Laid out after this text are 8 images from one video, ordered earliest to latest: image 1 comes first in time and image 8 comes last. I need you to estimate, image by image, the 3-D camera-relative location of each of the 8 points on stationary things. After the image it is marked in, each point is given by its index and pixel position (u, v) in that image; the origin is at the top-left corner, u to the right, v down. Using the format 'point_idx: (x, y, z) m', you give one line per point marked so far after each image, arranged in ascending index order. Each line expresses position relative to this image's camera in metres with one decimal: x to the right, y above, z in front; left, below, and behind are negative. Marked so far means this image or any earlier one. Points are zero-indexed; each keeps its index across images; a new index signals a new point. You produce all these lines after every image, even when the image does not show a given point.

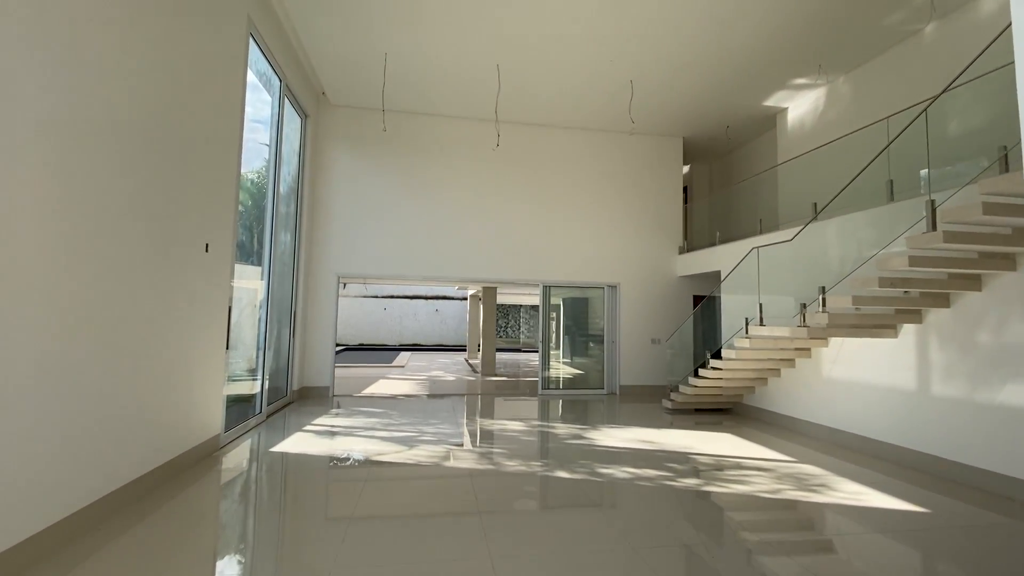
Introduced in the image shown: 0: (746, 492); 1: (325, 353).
0: (+2.5, -2.0, +4.6) m
1: (-3.4, -1.2, +8.8) m
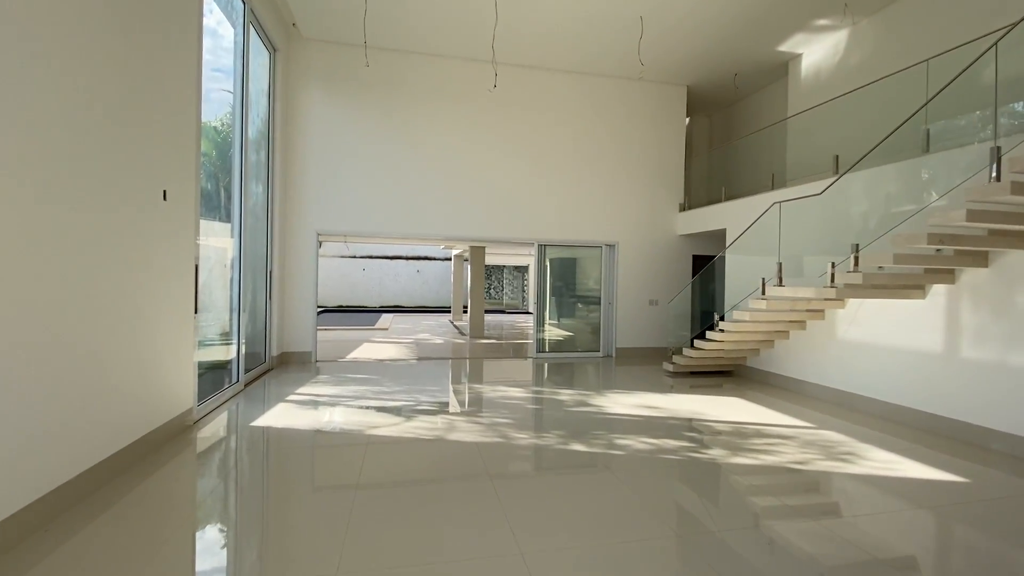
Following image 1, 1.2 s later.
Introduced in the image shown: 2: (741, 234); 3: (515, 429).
0: (+2.6, -1.6, +4.4) m
1: (-3.5, -0.5, +8.2) m
2: (+3.4, +0.7, +6.8) m
3: (+0.2, -1.5, +5.1) m
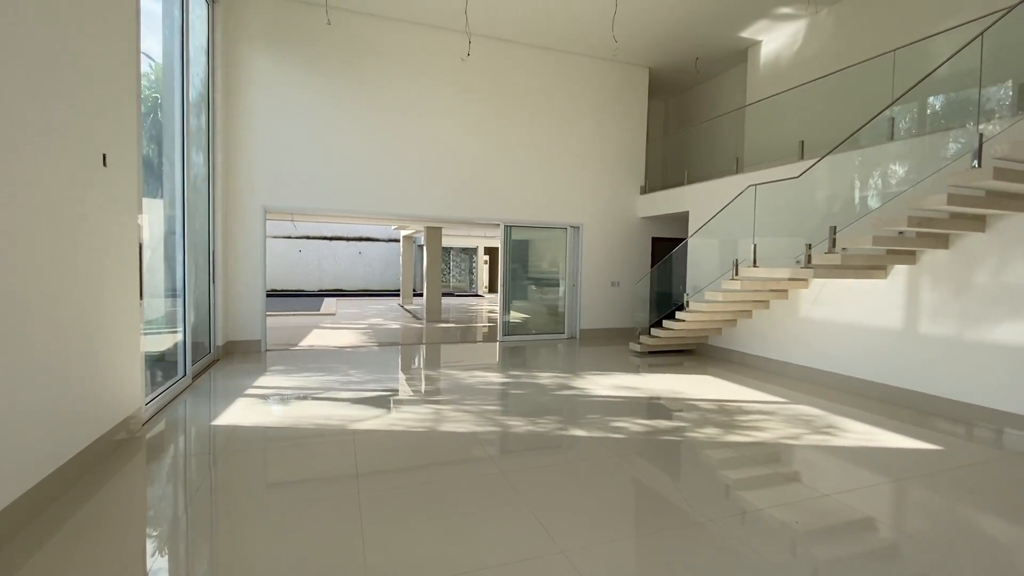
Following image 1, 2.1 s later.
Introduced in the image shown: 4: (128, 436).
0: (+2.5, -1.4, +4.6) m
1: (-4.0, -0.2, +7.5) m
2: (+3.0, +1.0, +7.0) m
3: (0.0, -1.4, +5.0) m
4: (-3.2, -1.3, +4.0) m
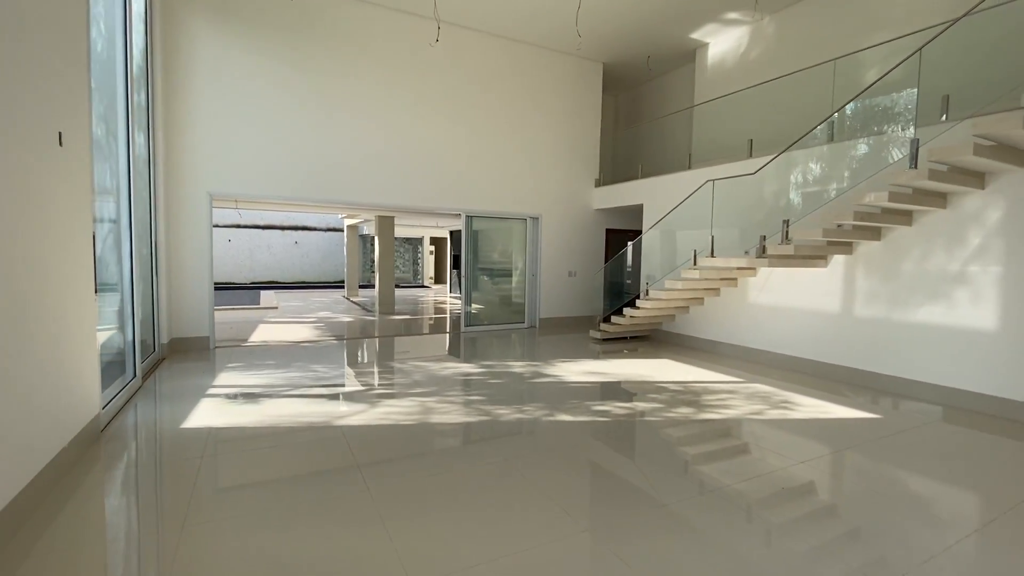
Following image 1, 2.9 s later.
0: (+2.4, -1.3, +5.0) m
1: (-4.6, -0.1, +7.0) m
2: (+2.5, +1.2, +7.3) m
3: (-0.2, -1.2, +5.0) m
4: (-3.2, -1.2, +3.7) m
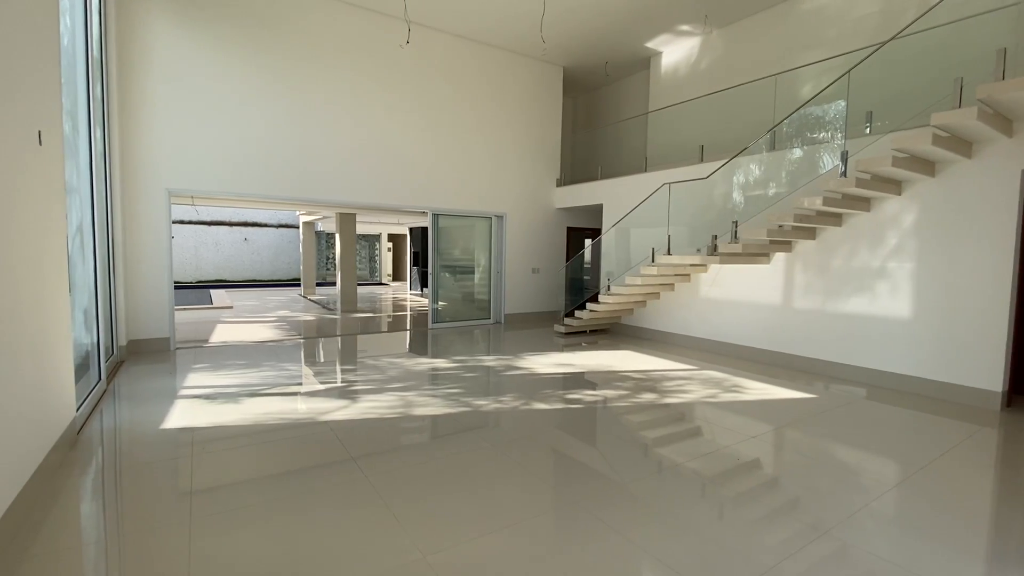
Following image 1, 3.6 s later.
0: (+2.1, -1.3, +5.4) m
1: (-5.0, -0.1, +6.7) m
2: (+2.0, +1.3, +7.8) m
3: (-0.5, -1.2, +5.2) m
4: (-3.4, -1.2, +3.6) m
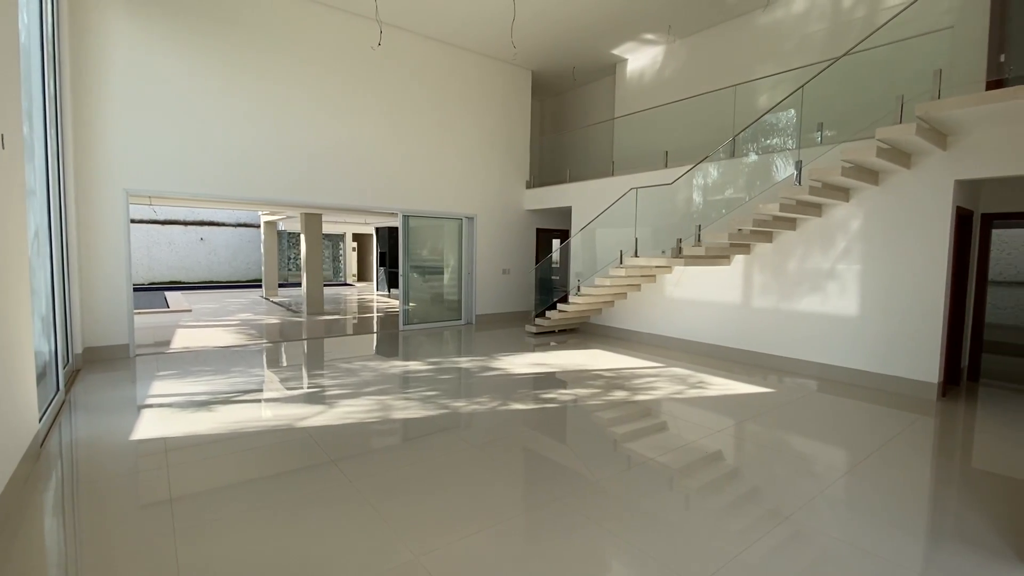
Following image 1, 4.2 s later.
0: (+1.8, -1.3, +5.7) m
1: (-5.4, -0.2, +6.5) m
2: (+1.5, +1.3, +8.0) m
3: (-0.7, -1.3, +5.3) m
4: (-3.5, -1.3, +3.4) m
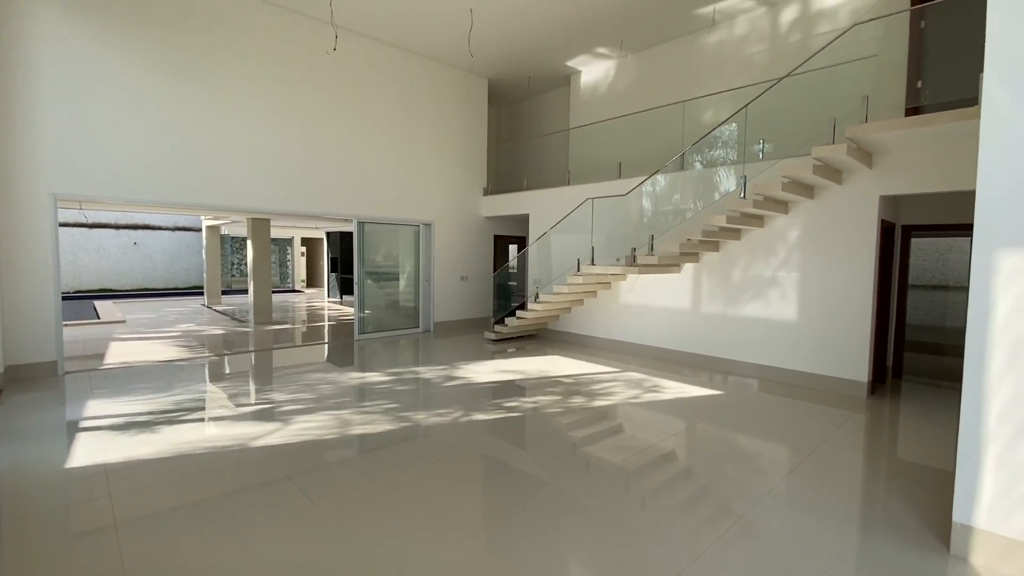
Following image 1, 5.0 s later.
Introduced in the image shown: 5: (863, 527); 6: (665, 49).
0: (+1.3, -1.4, +5.9) m
1: (-5.9, -0.3, +6.0) m
2: (+0.8, +1.1, +8.2) m
3: (-1.1, -1.4, +5.2) m
4: (-3.7, -1.4, +3.1) m
5: (+2.4, -1.6, +3.2) m
6: (+2.9, +4.5, +9.0) m
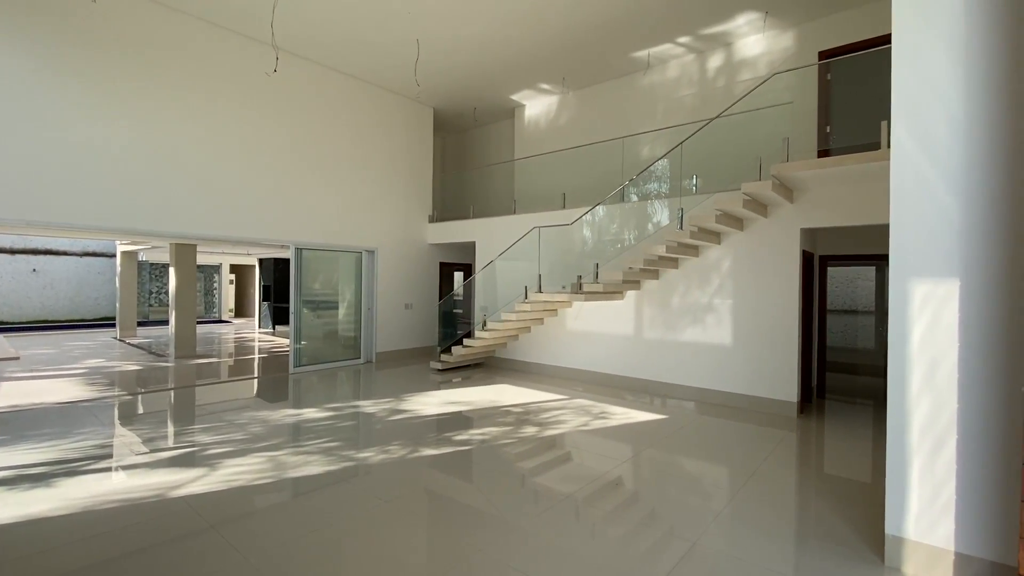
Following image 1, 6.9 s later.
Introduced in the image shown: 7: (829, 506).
0: (+0.7, -1.7, +5.9) m
1: (-6.5, -0.7, +5.1) m
2: (-0.1, +0.7, +8.2) m
3: (-1.7, -1.7, +4.9) m
4: (-4.0, -1.6, +2.5) m
5: (+2.1, -1.8, +3.4) m
6: (+1.8, +4.0, +9.5) m
7: (+2.6, -1.8, +4.0) m
